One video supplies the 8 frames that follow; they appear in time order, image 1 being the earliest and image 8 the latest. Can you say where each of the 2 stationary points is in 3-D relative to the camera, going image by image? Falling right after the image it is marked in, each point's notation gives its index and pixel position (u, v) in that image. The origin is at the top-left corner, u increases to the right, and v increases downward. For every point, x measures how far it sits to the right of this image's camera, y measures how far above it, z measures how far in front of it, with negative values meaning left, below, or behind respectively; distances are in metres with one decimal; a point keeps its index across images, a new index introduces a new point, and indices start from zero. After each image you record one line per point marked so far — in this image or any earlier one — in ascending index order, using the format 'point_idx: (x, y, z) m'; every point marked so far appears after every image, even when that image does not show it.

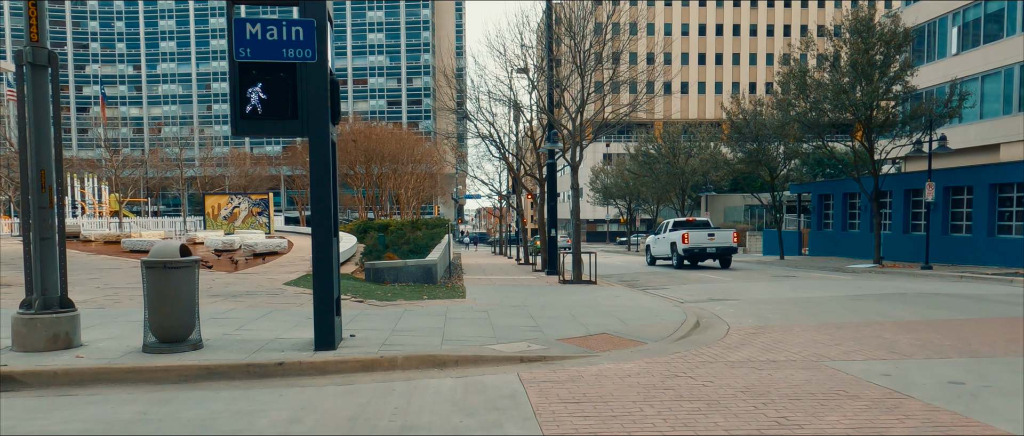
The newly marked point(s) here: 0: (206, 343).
0: (-2.9, -1.2, +7.2) m
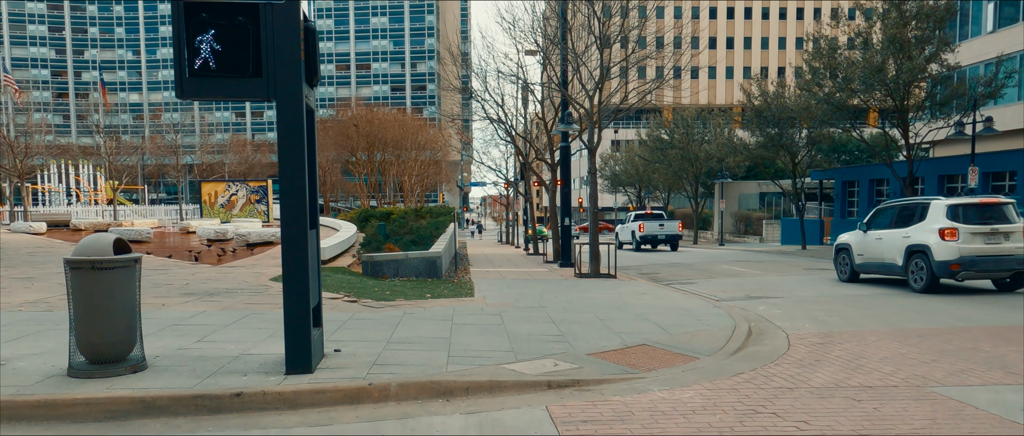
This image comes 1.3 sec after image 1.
0: (-2.7, -1.1, +5.7) m
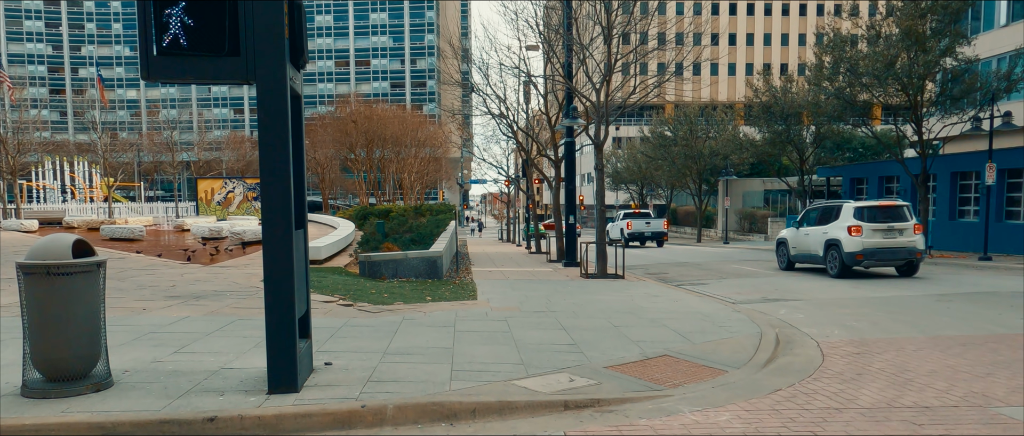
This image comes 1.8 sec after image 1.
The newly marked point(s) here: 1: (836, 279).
0: (-2.6, -1.1, +5.1) m
1: (+5.9, -1.1, +13.8) m
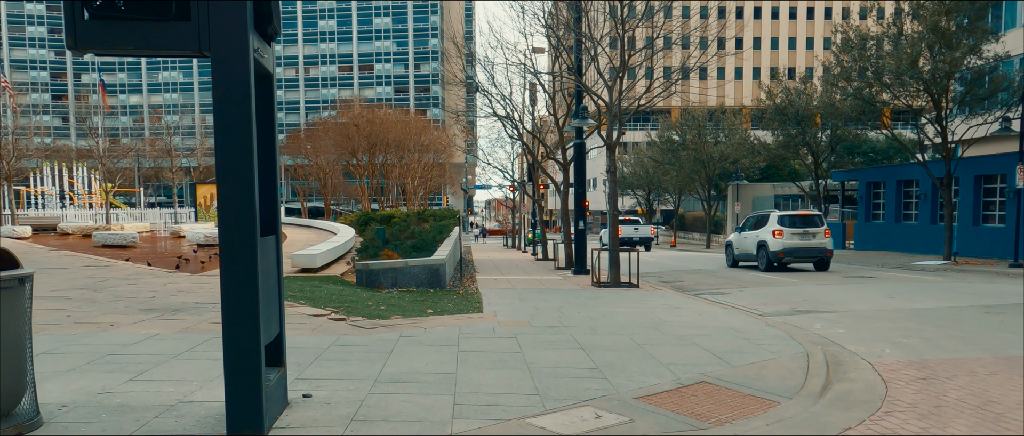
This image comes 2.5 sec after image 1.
0: (-2.6, -1.1, +4.3) m
1: (+6.0, -1.2, +12.9) m
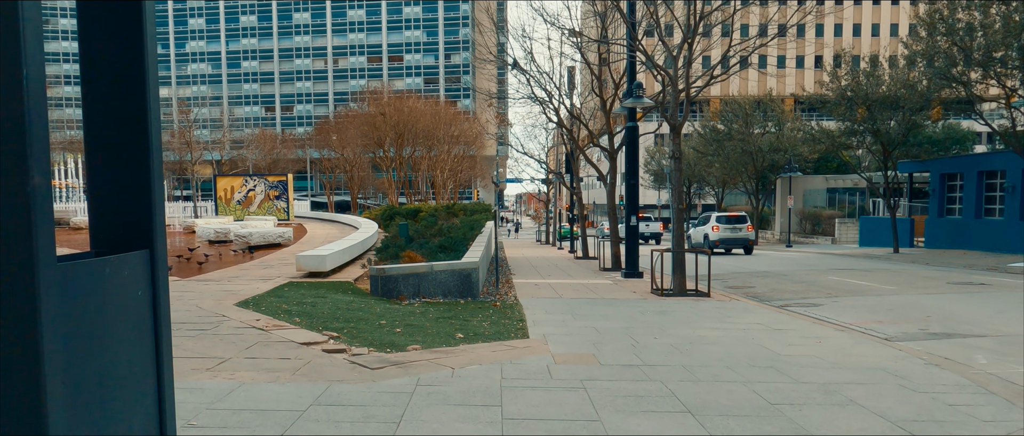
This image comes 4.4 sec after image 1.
0: (-2.2, -1.1, +2.1) m
1: (+6.7, -1.2, +10.4) m
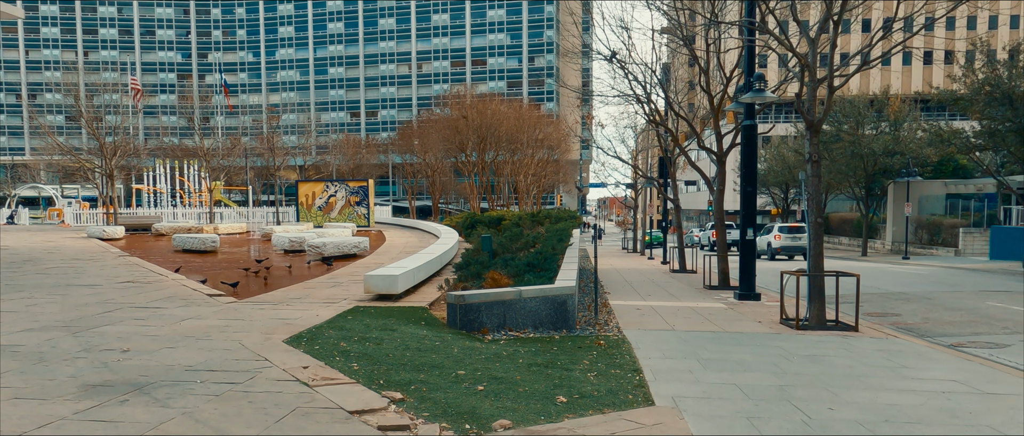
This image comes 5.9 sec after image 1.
0: (-1.9, -1.2, +0.6) m
1: (+7.8, -1.4, +7.9) m
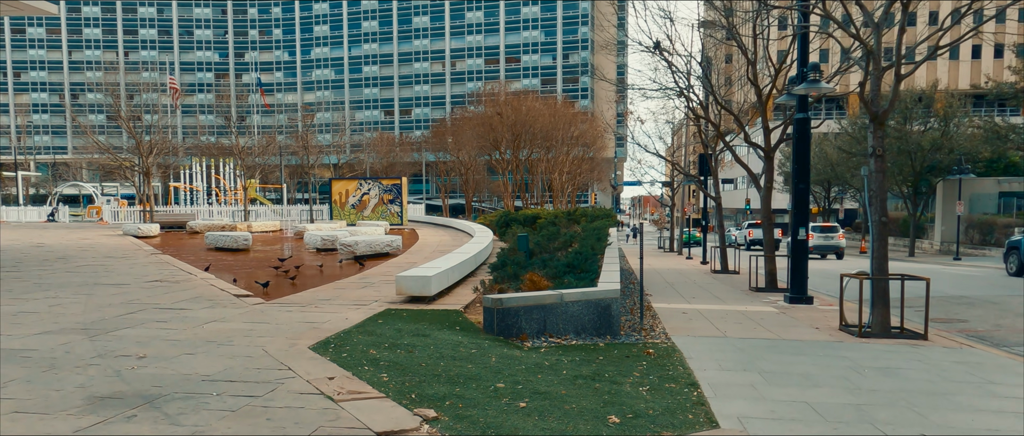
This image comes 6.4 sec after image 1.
0: (-1.8, -1.2, +0.1) m
1: (+8.2, -1.4, +7.0) m
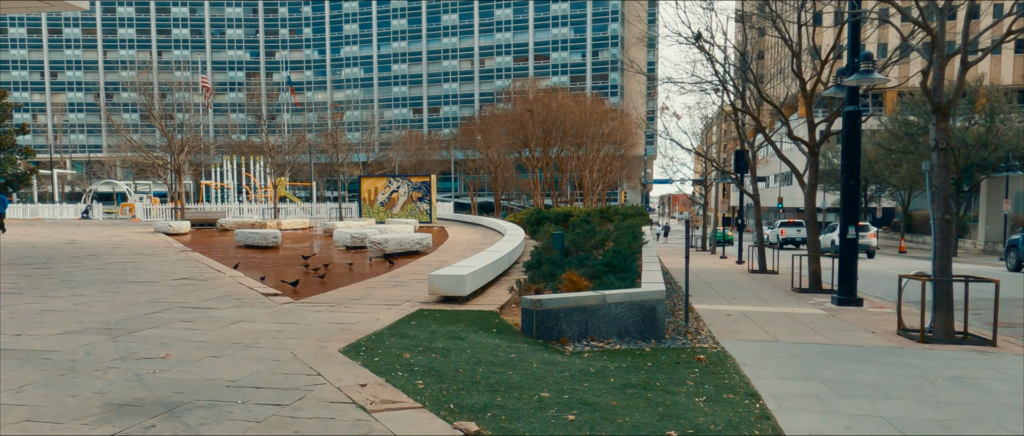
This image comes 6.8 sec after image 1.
0: (-1.7, -1.2, -0.2) m
1: (+8.5, -1.4, +6.3) m
